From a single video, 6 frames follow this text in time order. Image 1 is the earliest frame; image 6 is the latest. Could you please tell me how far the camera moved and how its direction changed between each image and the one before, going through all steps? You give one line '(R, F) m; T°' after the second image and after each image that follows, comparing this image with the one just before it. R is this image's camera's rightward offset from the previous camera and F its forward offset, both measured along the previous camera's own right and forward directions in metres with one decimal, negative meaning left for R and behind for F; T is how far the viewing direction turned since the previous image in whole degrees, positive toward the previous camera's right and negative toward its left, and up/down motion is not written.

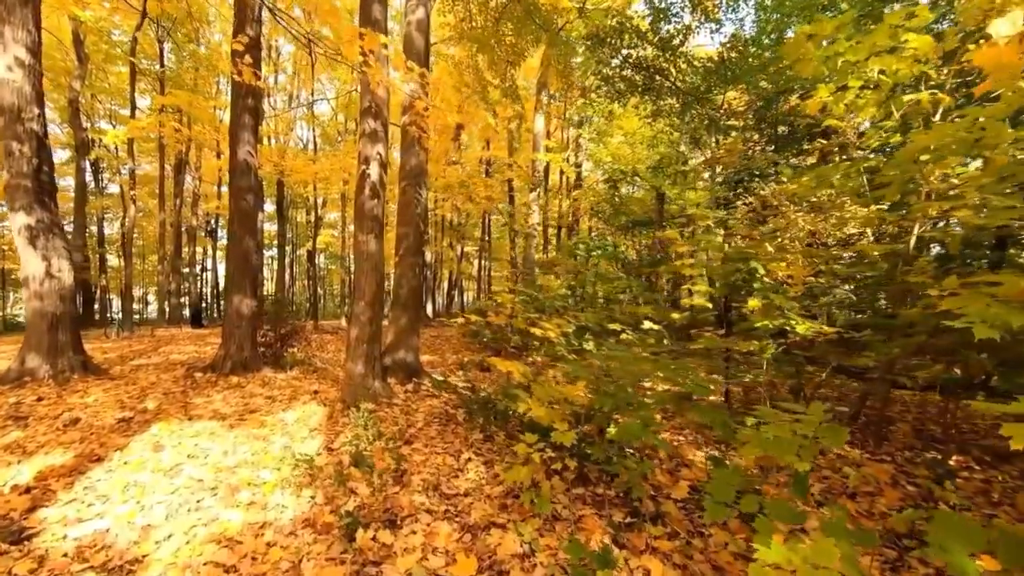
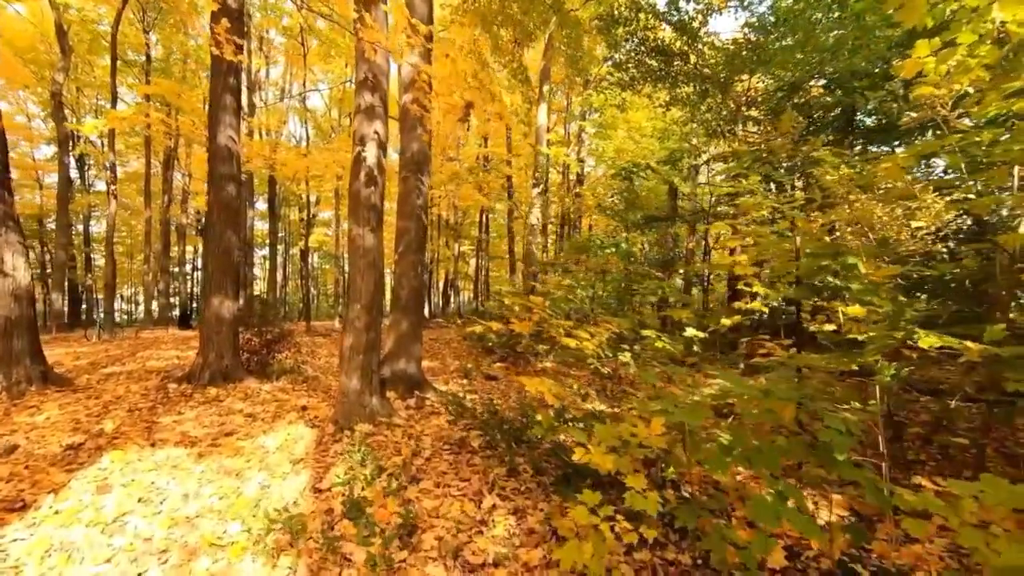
(-0.2, +0.8) m; +1°
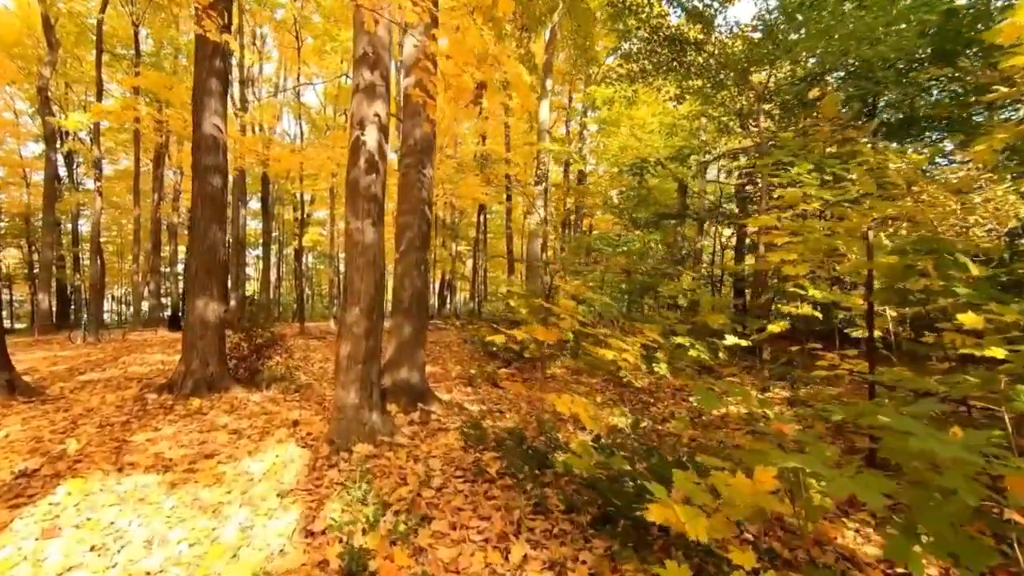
(-0.2, +0.6) m; +1°
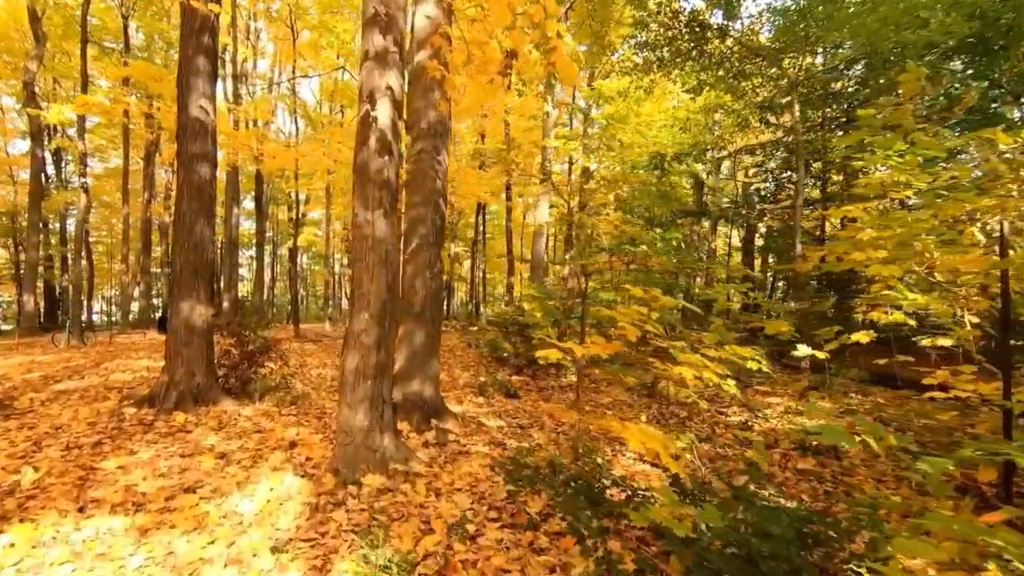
(-0.3, +0.6) m; +1°
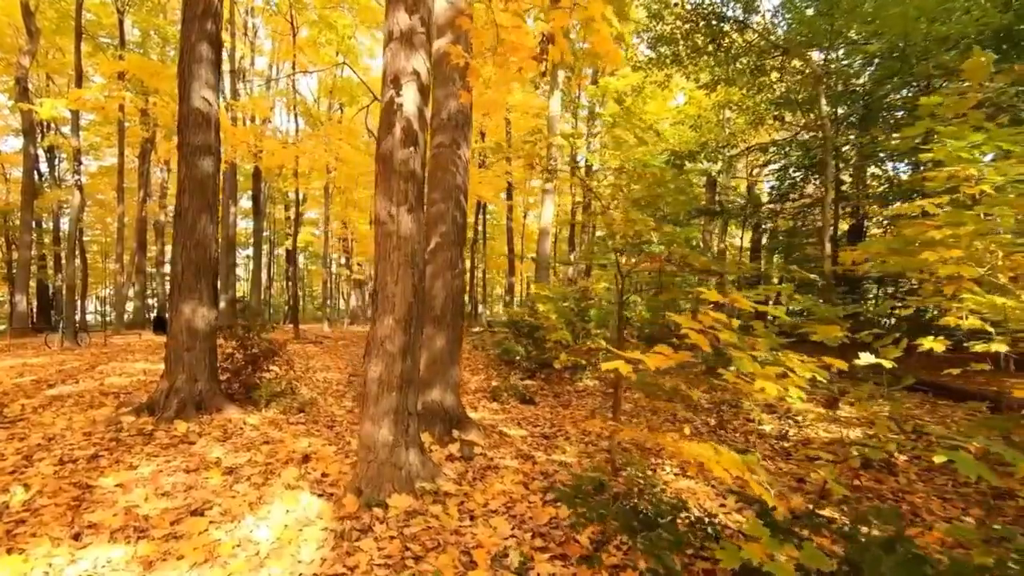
(-0.3, +0.3) m; 0°
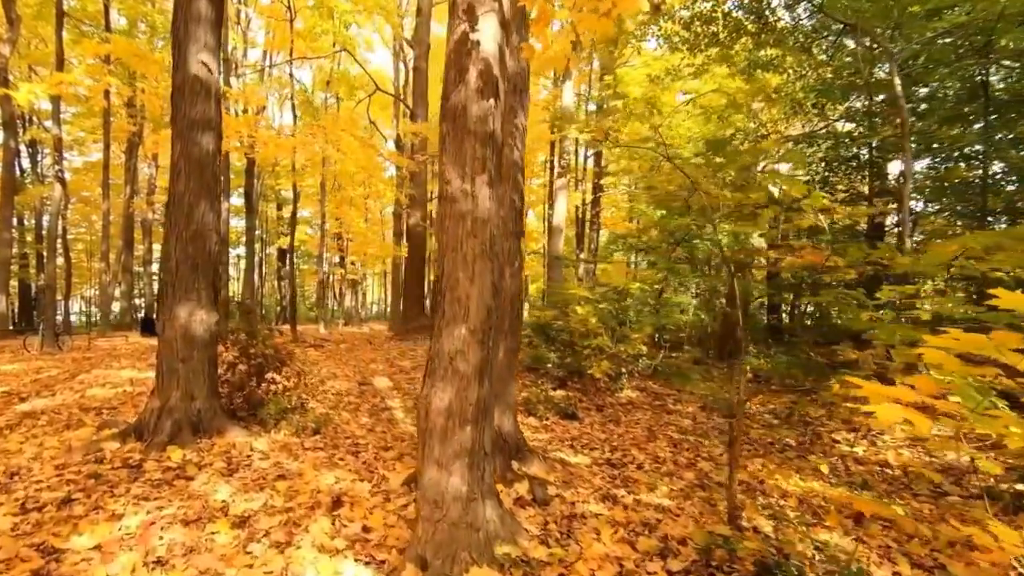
(-0.6, +0.8) m; +1°
